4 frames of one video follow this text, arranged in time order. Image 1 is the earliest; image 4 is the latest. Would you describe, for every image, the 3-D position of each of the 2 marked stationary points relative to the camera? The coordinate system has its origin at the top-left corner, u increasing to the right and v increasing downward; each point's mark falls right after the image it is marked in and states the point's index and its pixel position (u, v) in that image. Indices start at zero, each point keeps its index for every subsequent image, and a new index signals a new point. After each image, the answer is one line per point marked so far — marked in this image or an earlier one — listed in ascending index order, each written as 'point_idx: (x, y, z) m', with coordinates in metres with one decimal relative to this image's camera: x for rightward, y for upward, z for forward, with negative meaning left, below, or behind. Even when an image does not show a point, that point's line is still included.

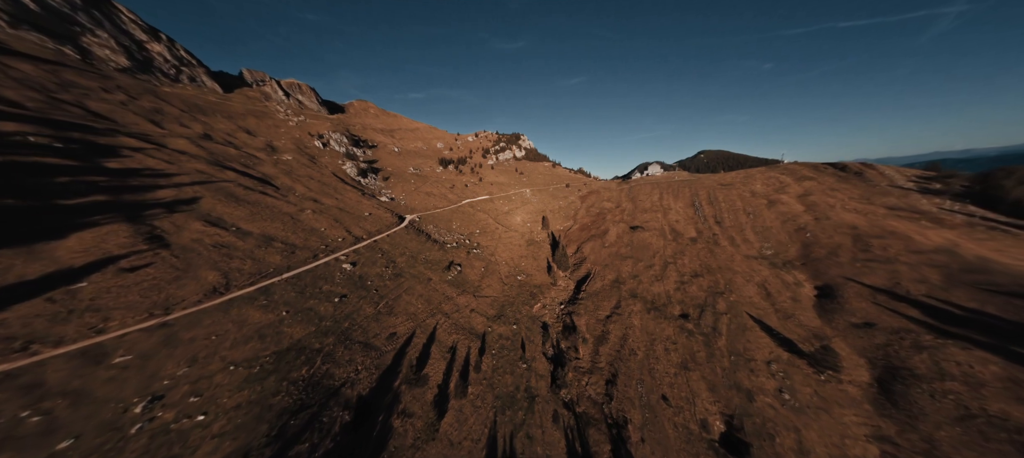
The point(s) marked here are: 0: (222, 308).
0: (-21.8, -5.7, +18.6) m
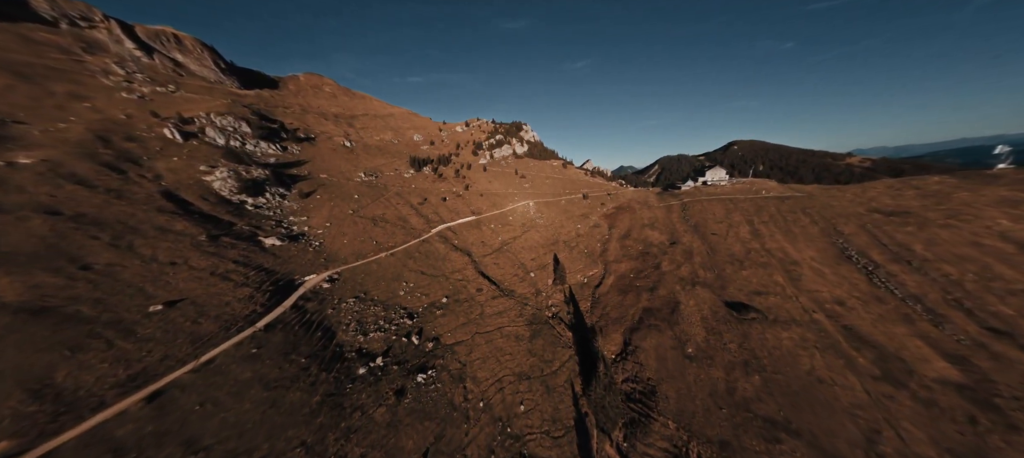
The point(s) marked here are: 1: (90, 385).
0: (-23.0, -15.5, -10.1) m
1: (-26.7, -9.5, +15.6) m
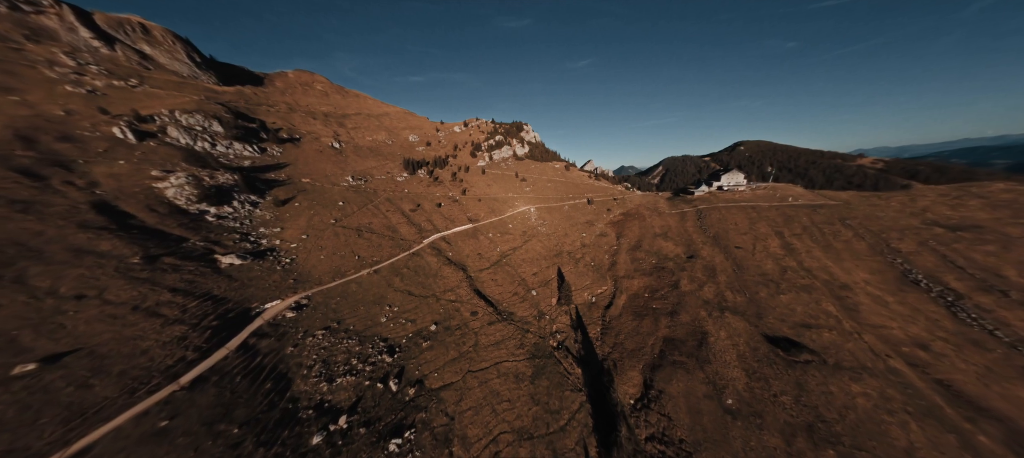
0: (-23.3, -17.5, -15.8) m
1: (-26.8, -11.5, +10.0) m
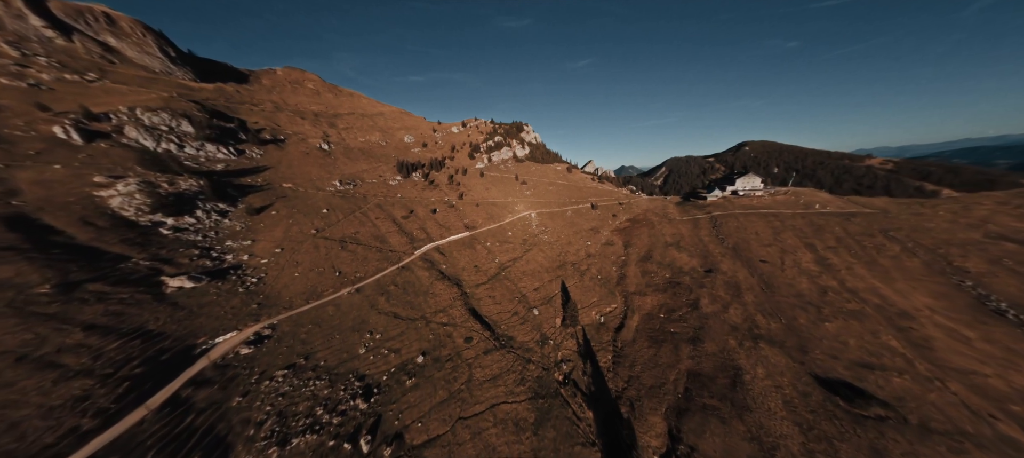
0: (-23.4, -19.2, -20.7) m
1: (-26.9, -13.3, +5.0) m
